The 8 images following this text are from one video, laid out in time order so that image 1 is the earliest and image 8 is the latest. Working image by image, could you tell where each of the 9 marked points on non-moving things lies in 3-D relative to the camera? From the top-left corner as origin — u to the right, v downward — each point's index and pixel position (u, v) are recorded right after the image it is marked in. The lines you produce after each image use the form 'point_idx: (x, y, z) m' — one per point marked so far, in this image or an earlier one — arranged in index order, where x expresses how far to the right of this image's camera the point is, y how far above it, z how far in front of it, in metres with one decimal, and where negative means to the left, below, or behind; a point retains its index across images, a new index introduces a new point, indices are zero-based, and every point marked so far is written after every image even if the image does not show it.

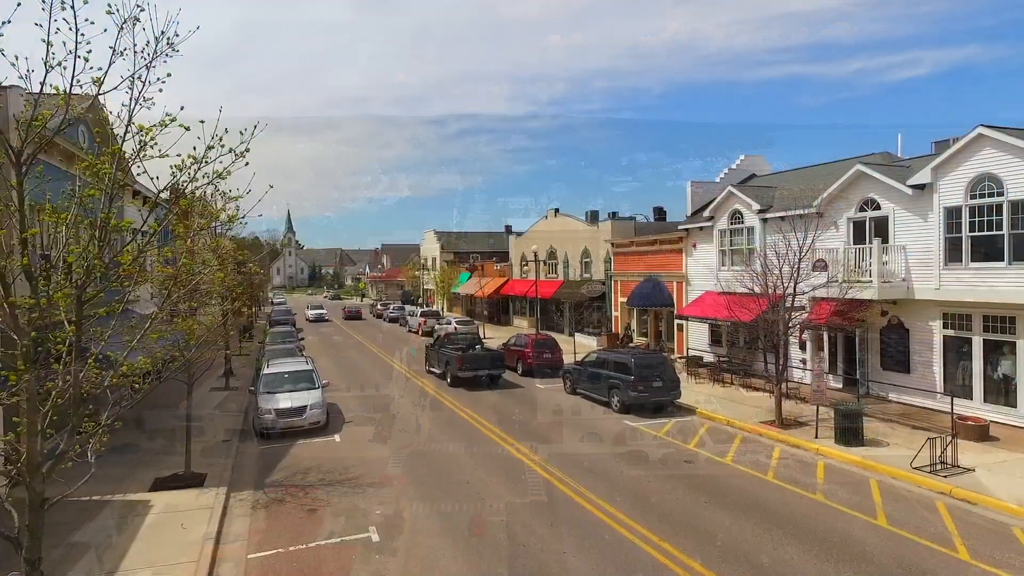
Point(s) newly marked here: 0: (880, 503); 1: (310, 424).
0: (+6.1, -3.6, +10.5) m
1: (-5.1, -3.4, +15.9) m
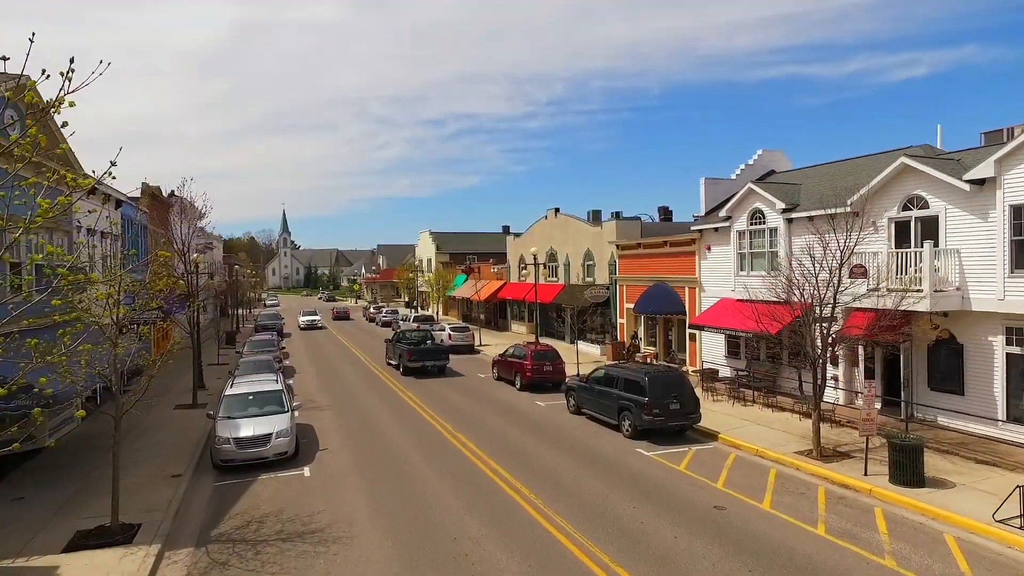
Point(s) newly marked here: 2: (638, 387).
0: (+6.1, -3.8, +8.5) m
1: (-5.1, -3.6, +13.8) m
2: (+3.1, -2.5, +15.7) m
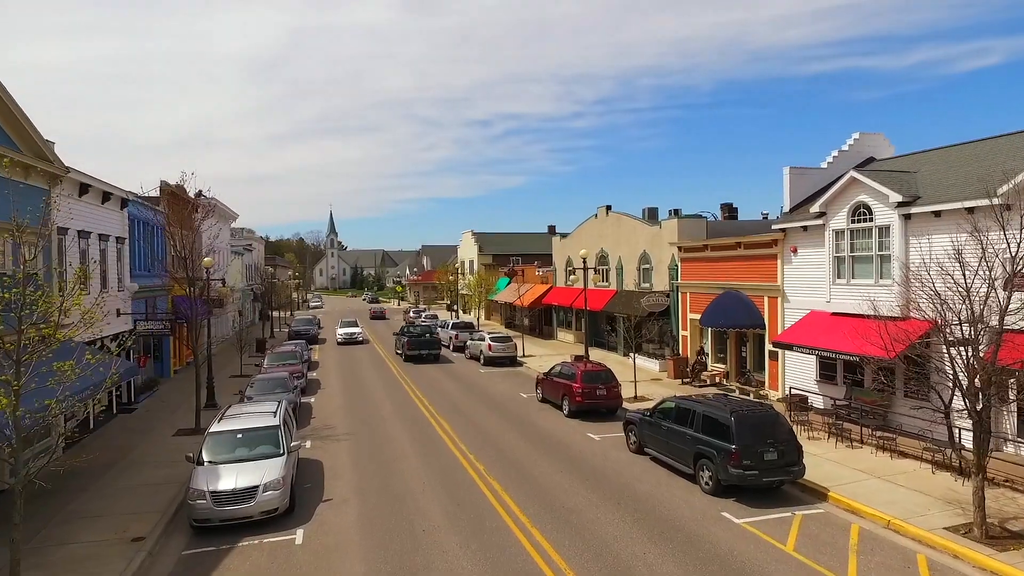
0: (+6.5, -4.1, +4.9) m
1: (-4.3, -3.9, +11.0) m
2: (+4.1, -2.8, +12.3) m
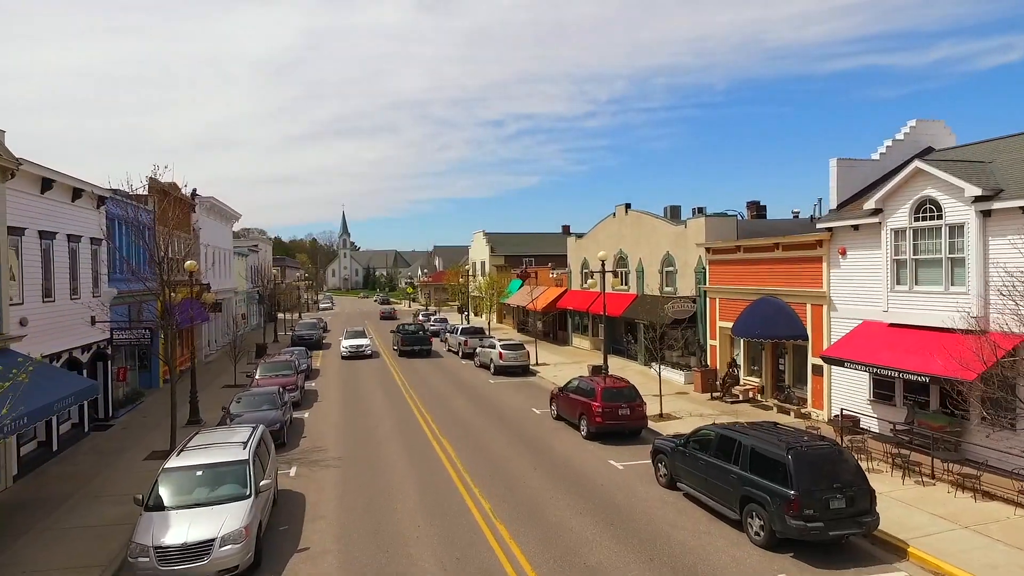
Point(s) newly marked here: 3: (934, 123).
0: (+6.5, -4.3, +2.7) m
1: (-4.2, -4.1, +9.0) m
2: (+4.3, -2.9, +10.2) m
3: (+11.7, +4.6, +17.5) m
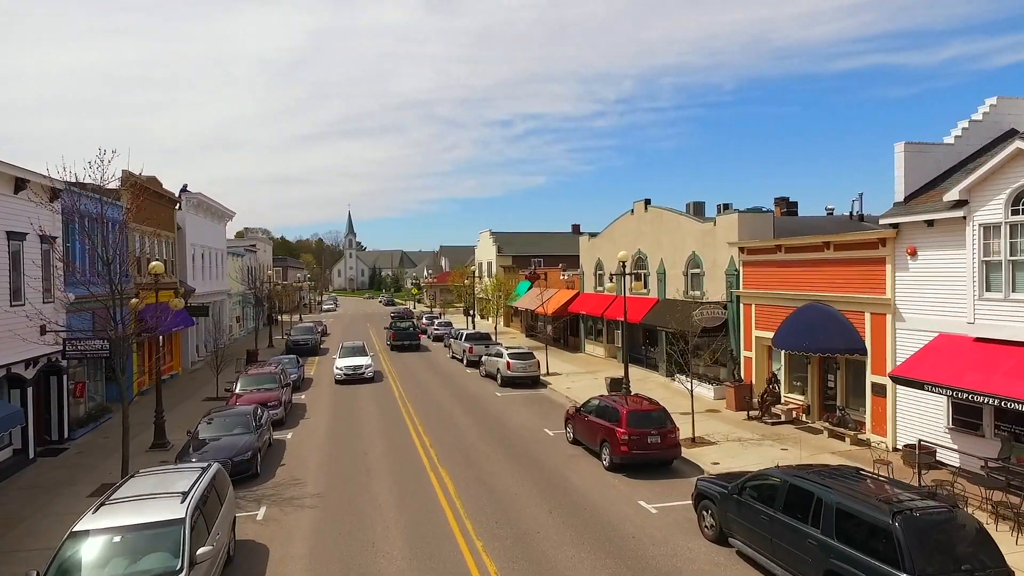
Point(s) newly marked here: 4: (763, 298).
0: (+6.6, -4.4, +0.2) m
1: (-4.0, -4.2, +6.6) m
2: (+4.4, -3.1, +7.7) m
3: (+12.0, +4.4, +14.9) m
4: (+7.7, -0.3, +19.2) m
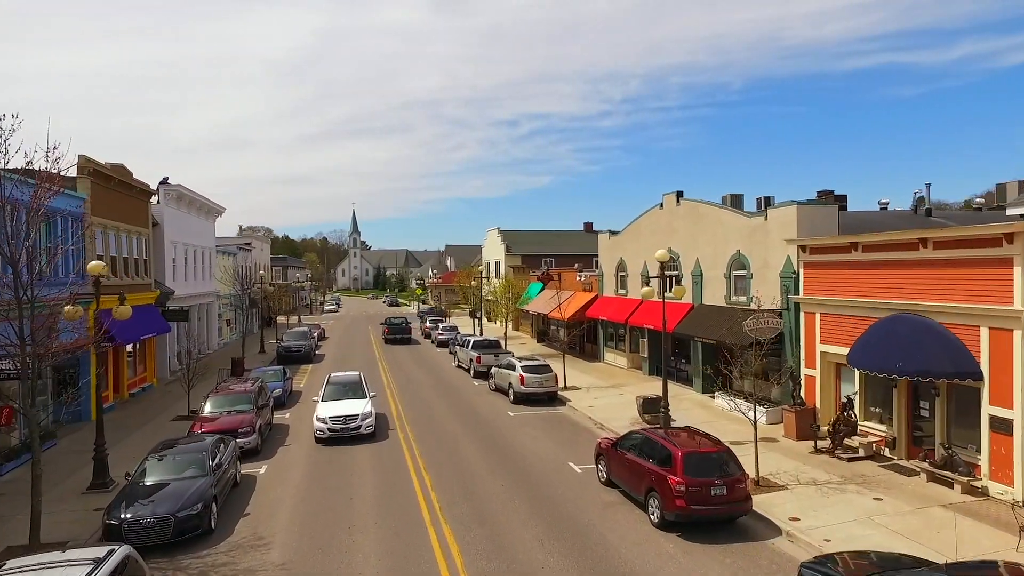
0: (+6.9, -4.5, -3.0) m
1: (-3.7, -4.3, +3.5) m
2: (+4.8, -3.2, +4.5) m
3: (+12.4, +4.3, +11.6) m
4: (+8.1, -0.5, +16.0) m
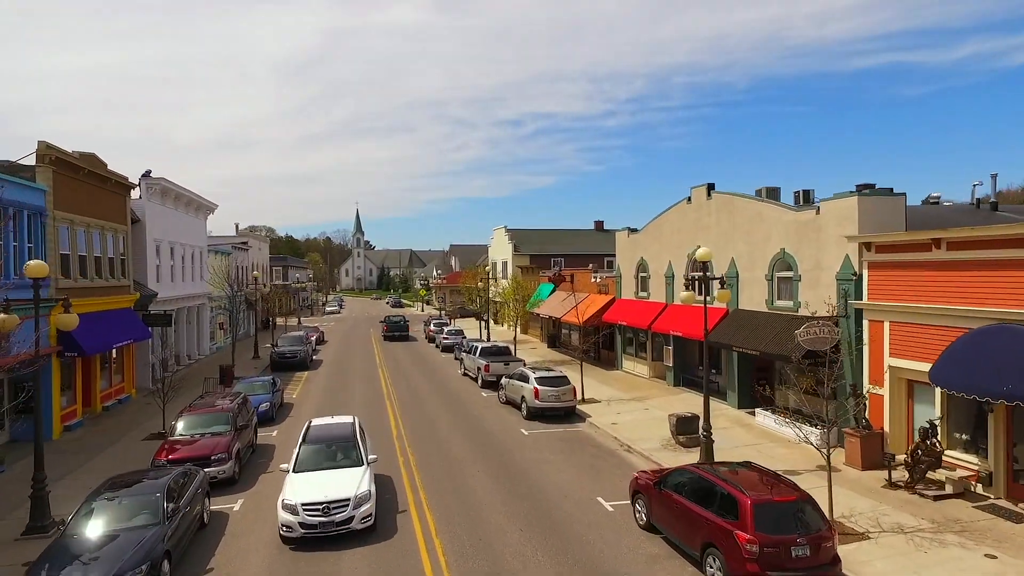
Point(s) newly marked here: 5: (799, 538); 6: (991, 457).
0: (+7.2, -4.6, -5.4) m
1: (-3.4, -4.4, +1.2) m
2: (+5.1, -3.3, +2.1) m
3: (+12.8, +4.2, +9.2) m
4: (+8.5, -0.6, +13.6) m
5: (+4.0, -3.5, +8.8) m
6: (+9.3, -3.2, +12.1) m
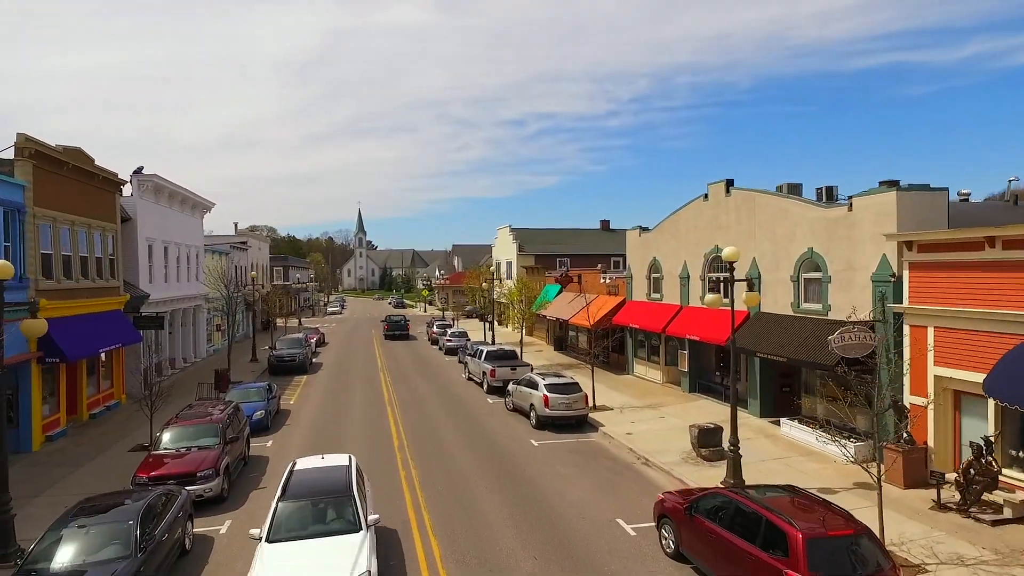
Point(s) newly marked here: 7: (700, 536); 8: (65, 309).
0: (+7.3, -4.7, -6.6) m
1: (-3.2, -4.4, +0.1) m
2: (+5.3, -3.4, +1.0) m
3: (+13.0, +4.1, +8.0) m
4: (+8.7, -0.6, +12.4) m
5: (+4.2, -3.5, +7.7) m
6: (+9.5, -3.3, +10.9) m
7: (+2.9, -3.8, +9.7) m
8: (-13.5, -0.6, +19.1) m
